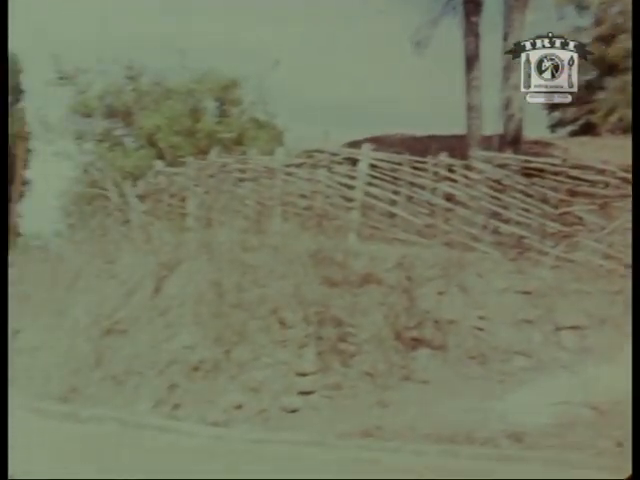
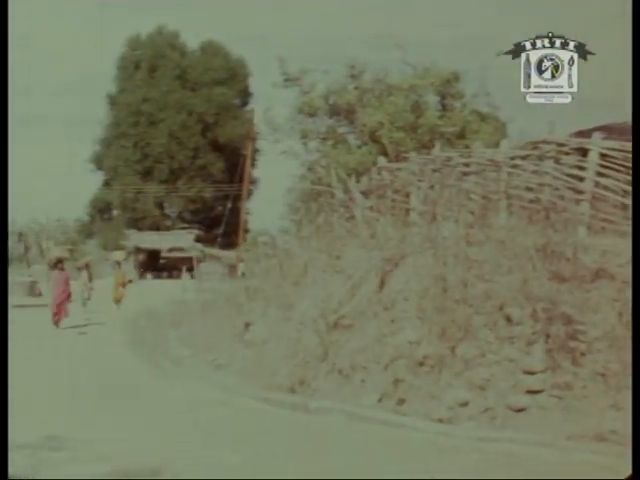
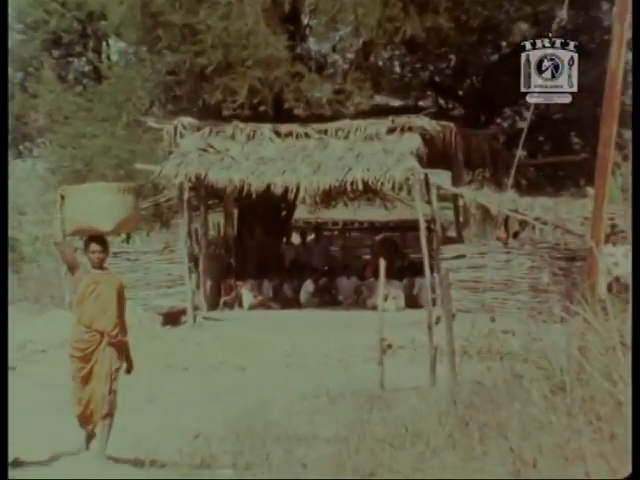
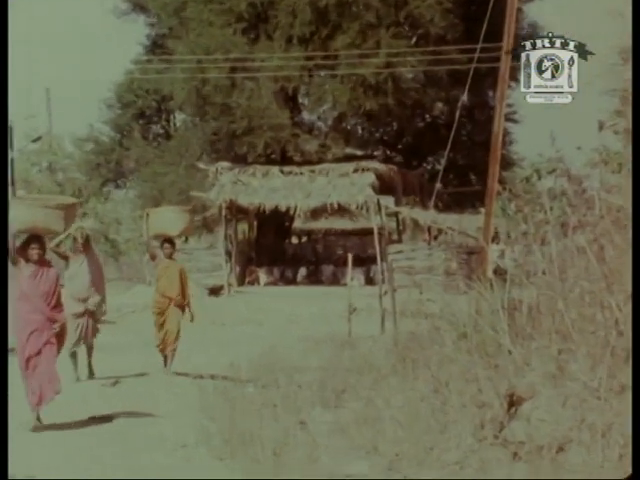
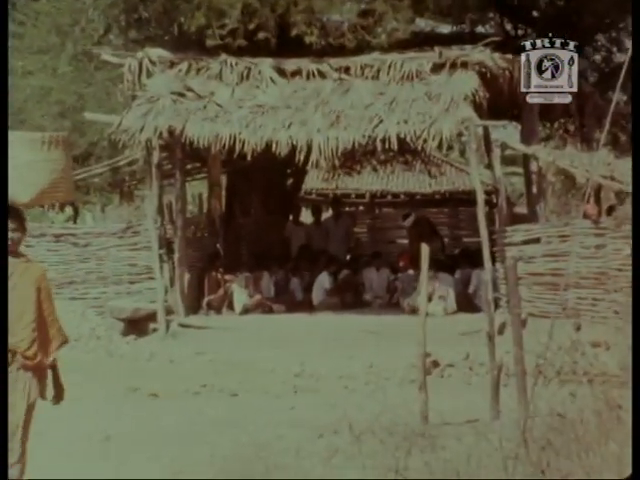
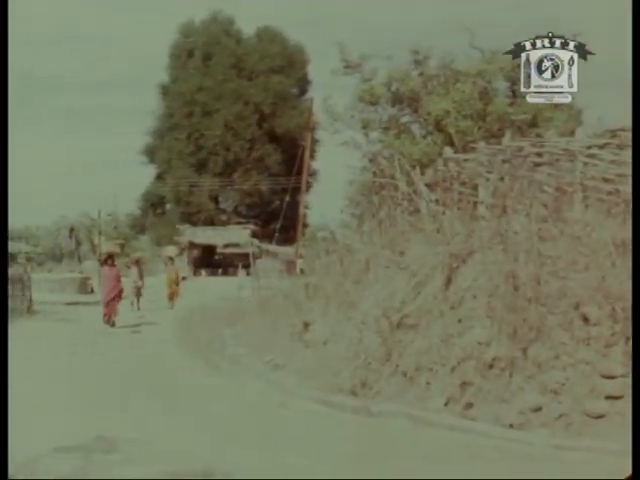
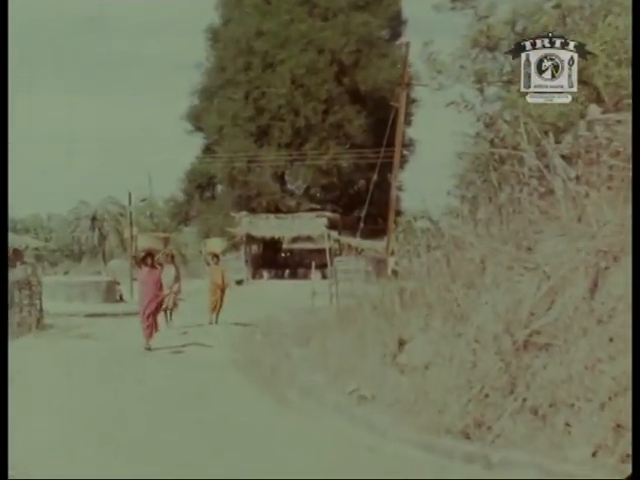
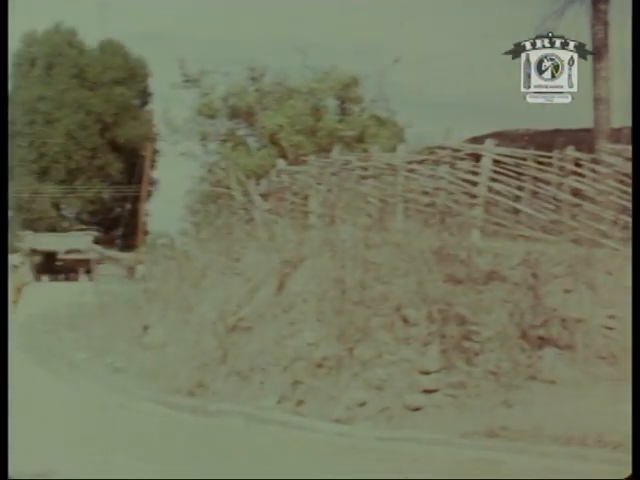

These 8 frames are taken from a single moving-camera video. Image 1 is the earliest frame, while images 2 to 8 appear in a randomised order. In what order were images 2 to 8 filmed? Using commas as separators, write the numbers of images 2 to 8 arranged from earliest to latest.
8, 2, 6, 7, 4, 3, 5
